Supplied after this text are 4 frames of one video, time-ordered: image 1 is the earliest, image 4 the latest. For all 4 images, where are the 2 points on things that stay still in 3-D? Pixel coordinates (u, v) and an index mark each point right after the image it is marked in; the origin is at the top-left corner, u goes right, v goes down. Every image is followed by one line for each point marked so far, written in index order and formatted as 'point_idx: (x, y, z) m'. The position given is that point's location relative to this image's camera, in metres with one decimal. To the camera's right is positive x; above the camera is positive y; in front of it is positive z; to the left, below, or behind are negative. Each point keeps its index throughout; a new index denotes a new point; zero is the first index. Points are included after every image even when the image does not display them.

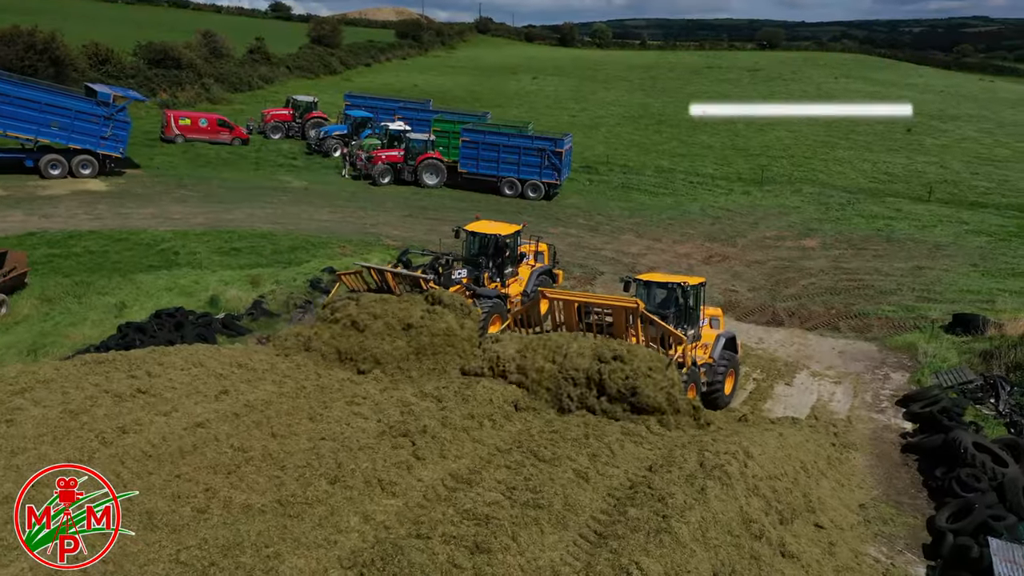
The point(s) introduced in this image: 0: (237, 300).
0: (-5.1, -0.2, +15.1) m
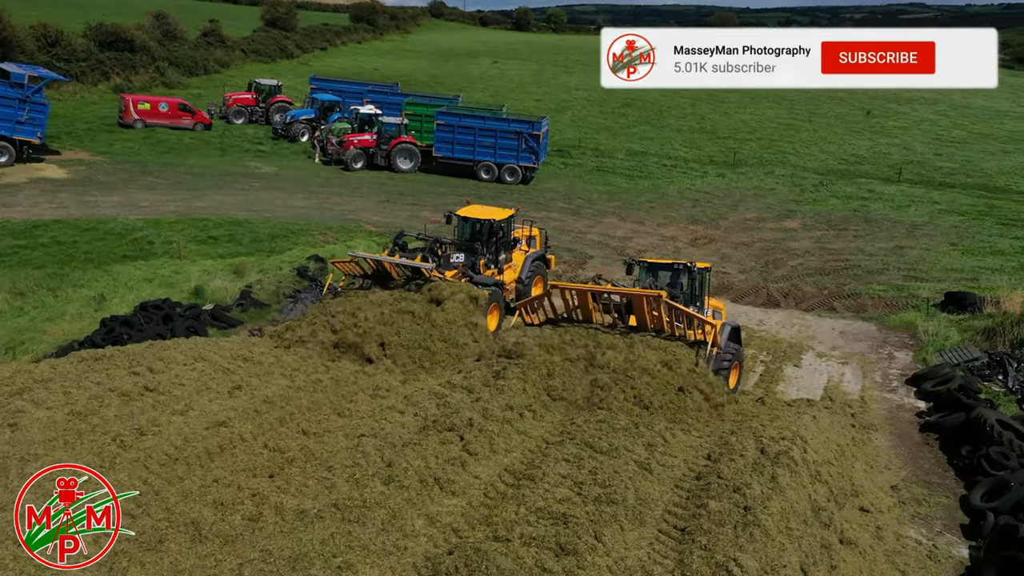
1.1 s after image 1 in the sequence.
0: (-5.1, -0.1, +14.4) m
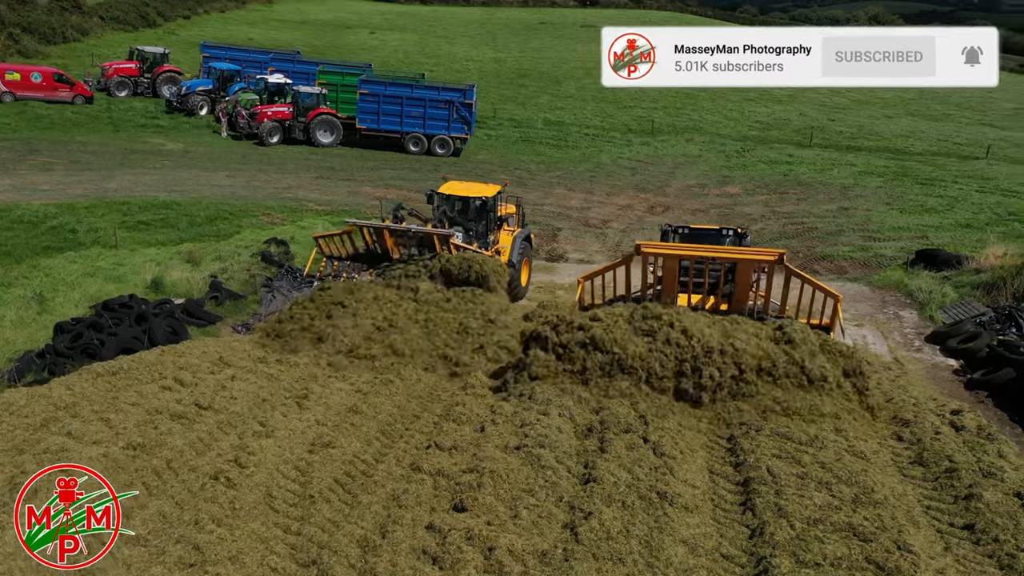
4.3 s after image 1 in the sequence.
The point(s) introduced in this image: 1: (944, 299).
0: (-4.9, +0.1, +12.4) m
1: (+7.5, -0.2, +14.2) m
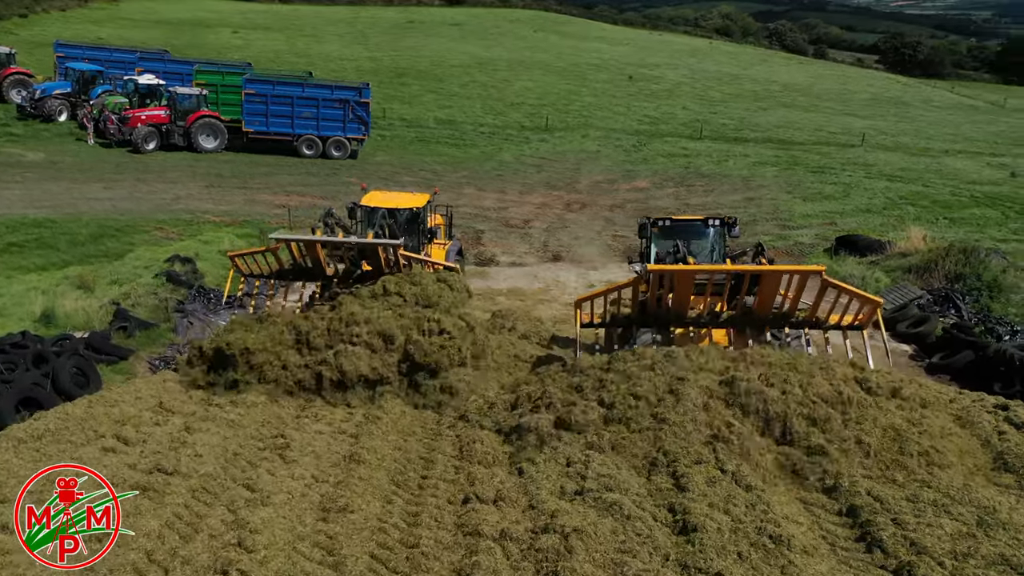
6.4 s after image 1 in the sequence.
0: (-5.6, -0.3, +10.7) m
1: (+6.4, +0.1, +14.3) m
